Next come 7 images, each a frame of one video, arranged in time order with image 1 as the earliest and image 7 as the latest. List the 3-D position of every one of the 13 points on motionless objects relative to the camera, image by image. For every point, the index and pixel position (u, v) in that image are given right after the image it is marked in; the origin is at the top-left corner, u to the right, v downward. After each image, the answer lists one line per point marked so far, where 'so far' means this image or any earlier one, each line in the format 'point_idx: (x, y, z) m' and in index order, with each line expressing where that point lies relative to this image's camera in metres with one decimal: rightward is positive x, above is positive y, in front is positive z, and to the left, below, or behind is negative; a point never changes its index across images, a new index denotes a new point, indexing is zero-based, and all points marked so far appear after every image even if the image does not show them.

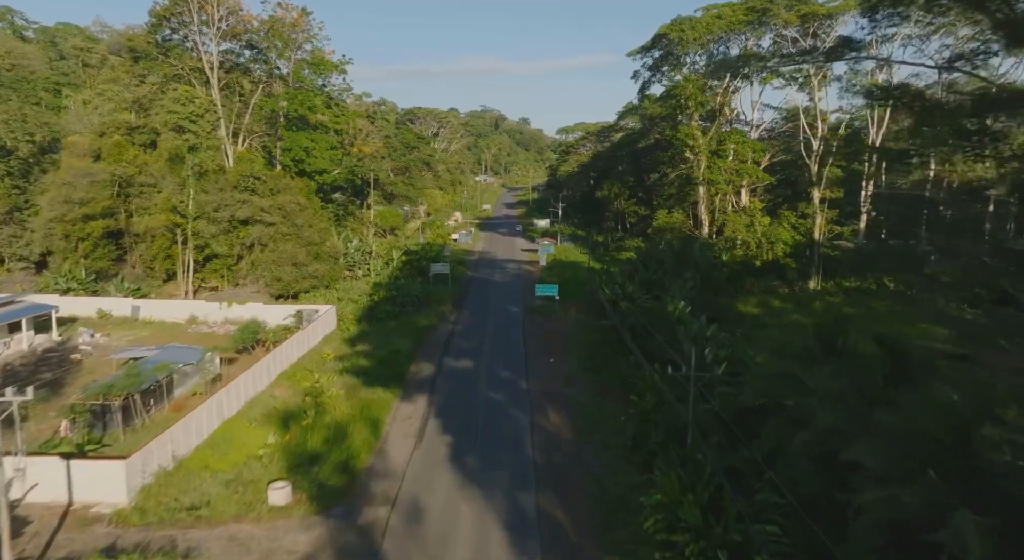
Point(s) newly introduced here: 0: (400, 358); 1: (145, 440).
0: (-3.5, -2.5, +18.5) m
1: (-8.0, -3.5, +13.0) m
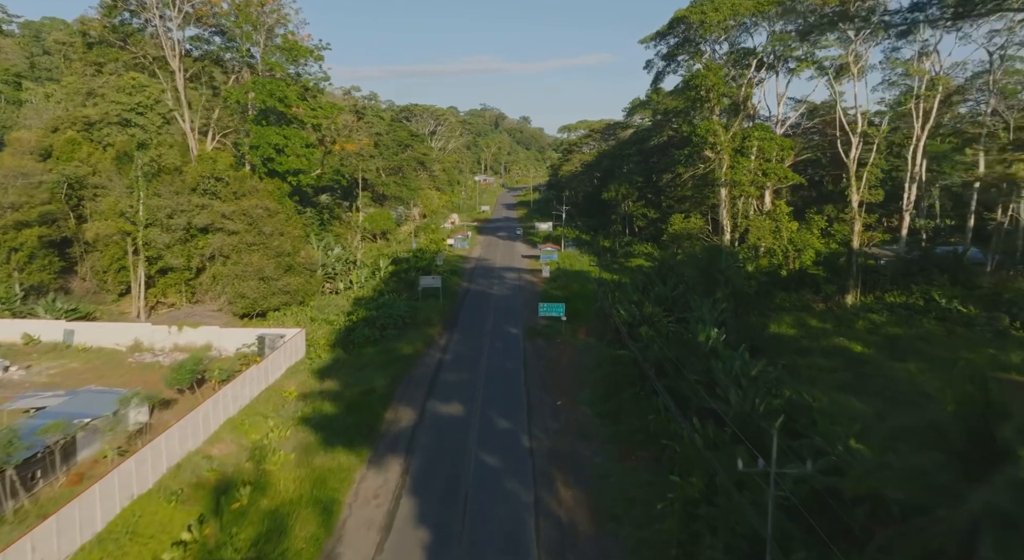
0: (-3.5, -3.1, +15.1) m
1: (-8.0, -4.1, +9.6) m
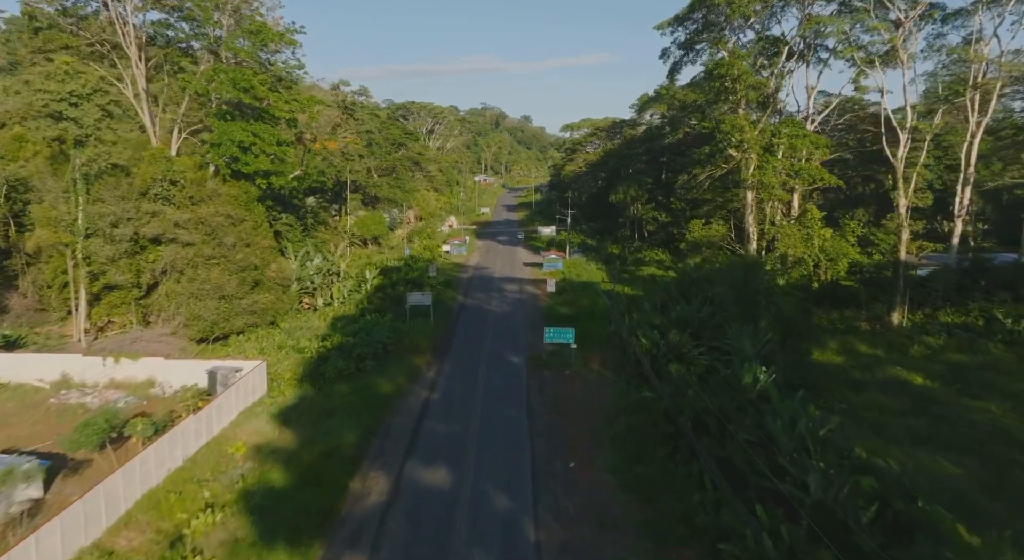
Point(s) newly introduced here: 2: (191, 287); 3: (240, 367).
0: (-3.5, -3.8, +11.9) m
1: (-8.0, -4.8, +6.4) m
2: (-10.5, -0.2, +19.5) m
3: (-7.6, -2.4, +16.7) m
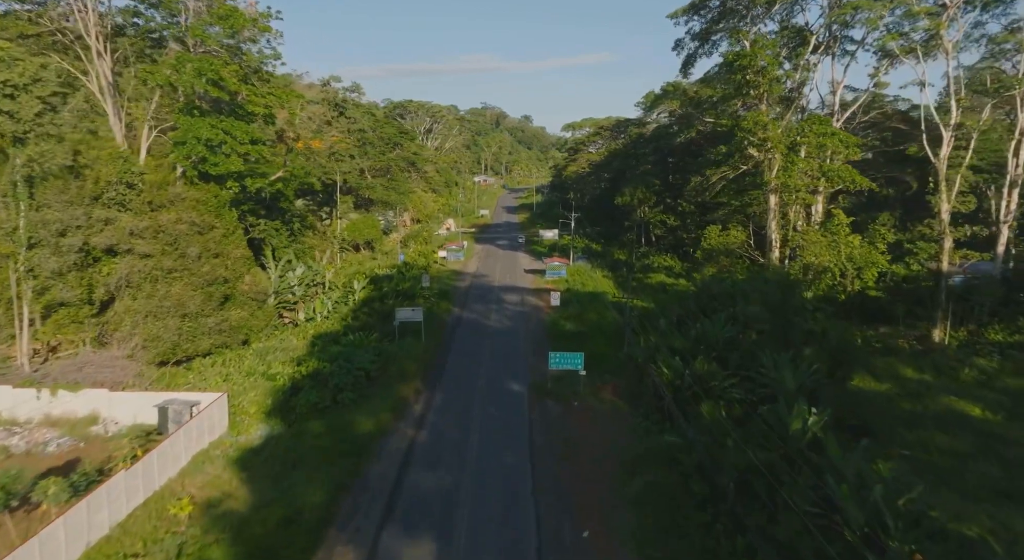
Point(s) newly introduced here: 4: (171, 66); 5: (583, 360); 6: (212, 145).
0: (-3.5, -4.2, +9.6) m
1: (-8.0, -5.2, +4.1) m
2: (-10.5, -0.7, +17.2) m
3: (-7.6, -2.9, +14.4) m
4: (-10.8, +6.9, +19.0) m
5: (+1.9, -2.2, +16.1) m
6: (-10.0, +4.5, +19.8) m
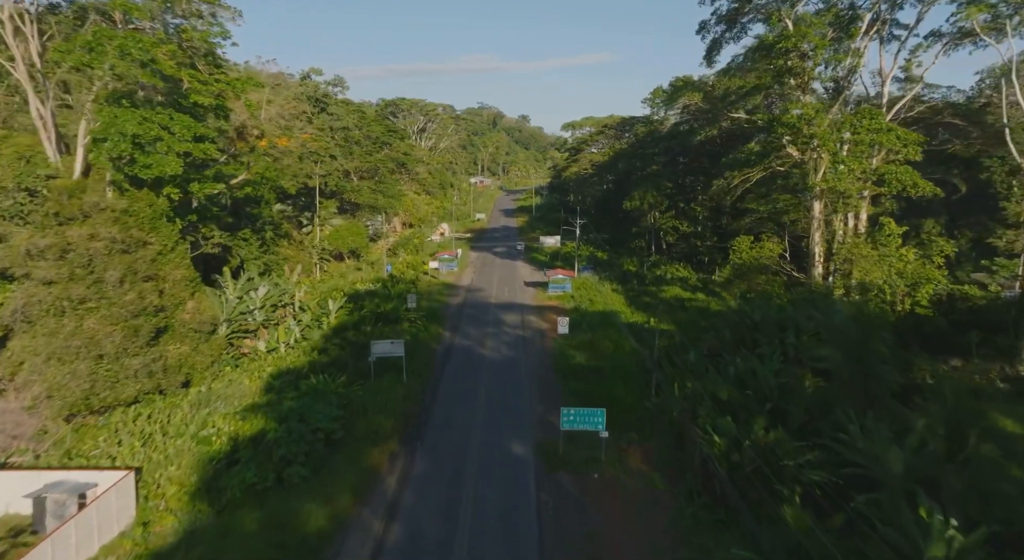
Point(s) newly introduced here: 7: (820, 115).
0: (-3.5, -5.0, +6.0) m
1: (-7.9, -6.0, +0.4) m
2: (-10.5, -1.5, +13.5) m
3: (-7.6, -3.7, +10.7) m
4: (-10.8, +6.1, +15.3) m
5: (+2.0, -2.9, +12.5) m
6: (-9.9, +3.8, +16.1) m
7: (+10.3, +5.5, +20.0) m
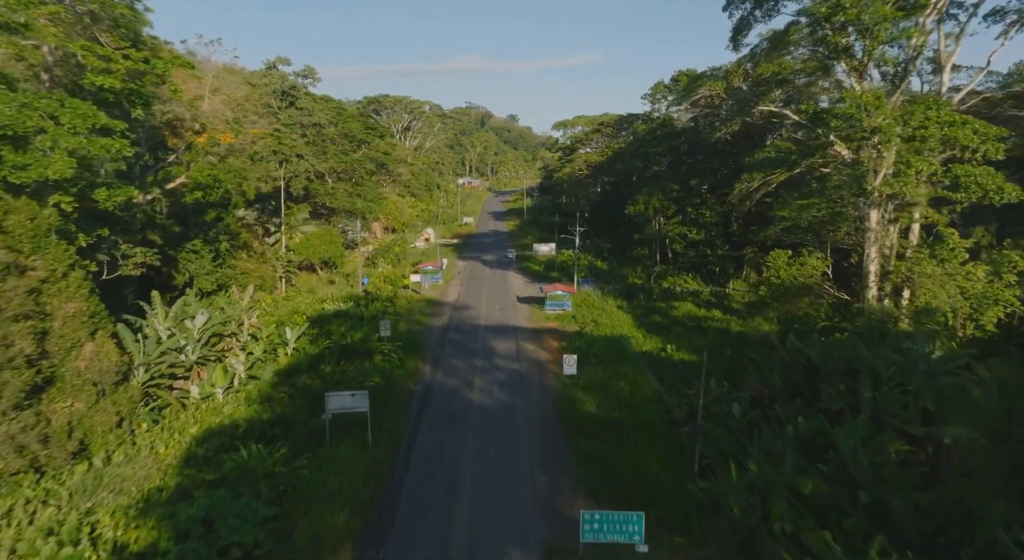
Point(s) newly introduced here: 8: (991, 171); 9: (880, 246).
0: (-3.3, -5.7, +2.1) m
1: (-7.7, -6.7, -3.5) m
2: (-10.5, -2.2, +9.5) m
3: (-7.5, -4.4, +6.8) m
4: (-10.9, +5.3, +11.3) m
5: (+2.0, -3.6, +8.8) m
6: (-10.0, +3.0, +12.1) m
7: (+10.1, +4.8, +16.5) m
8: (+13.1, +2.9, +16.2) m
9: (+11.0, +1.0, +17.8) m
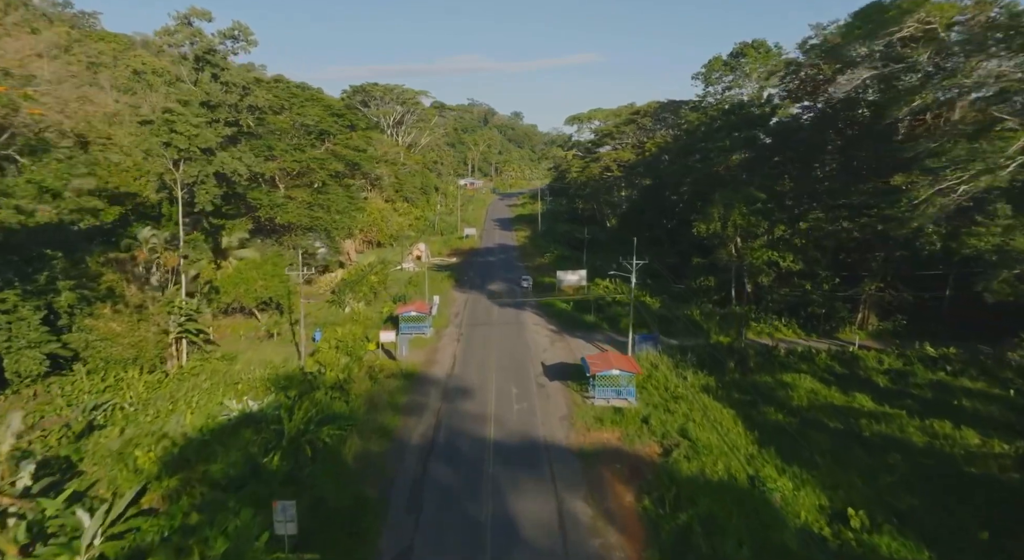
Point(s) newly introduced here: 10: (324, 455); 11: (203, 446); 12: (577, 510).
0: (-2.7, -7.7, -8.4) m
1: (-7.1, -8.7, -14.0) m
2: (-9.8, -4.2, -1.0) m
3: (-6.9, -6.4, -3.7) m
4: (-10.2, +3.3, +0.8) m
5: (+2.6, -5.6, -1.8) m
6: (-9.4, +1.0, +1.6) m
7: (+10.8, +2.8, +5.9) m
8: (+13.8, +1.0, +5.6) m
9: (+11.7, -1.0, +7.2) m
10: (-4.0, -3.5, +13.4) m
11: (-6.6, -3.4, +12.7) m
12: (+1.2, -4.3, +11.6) m
